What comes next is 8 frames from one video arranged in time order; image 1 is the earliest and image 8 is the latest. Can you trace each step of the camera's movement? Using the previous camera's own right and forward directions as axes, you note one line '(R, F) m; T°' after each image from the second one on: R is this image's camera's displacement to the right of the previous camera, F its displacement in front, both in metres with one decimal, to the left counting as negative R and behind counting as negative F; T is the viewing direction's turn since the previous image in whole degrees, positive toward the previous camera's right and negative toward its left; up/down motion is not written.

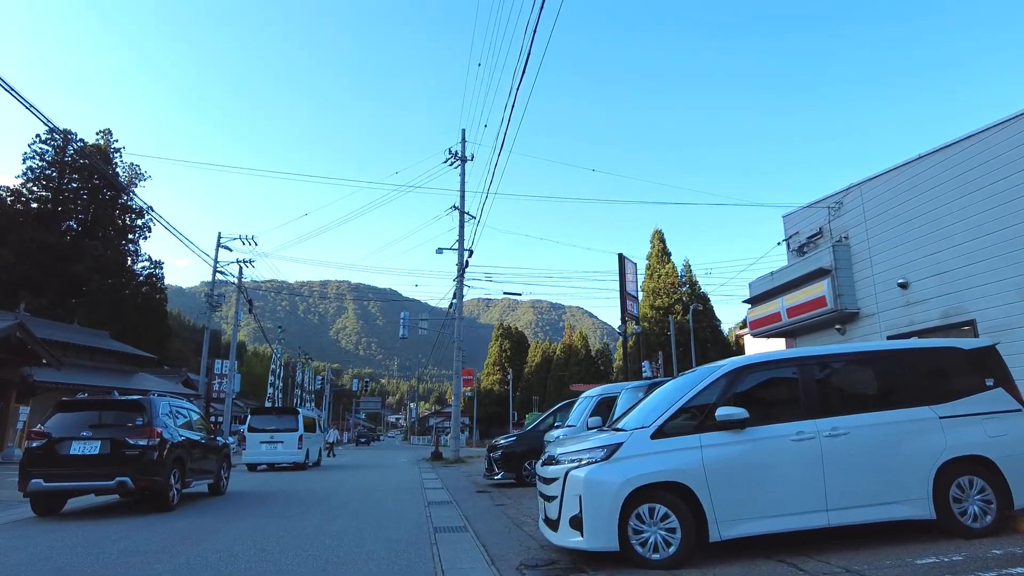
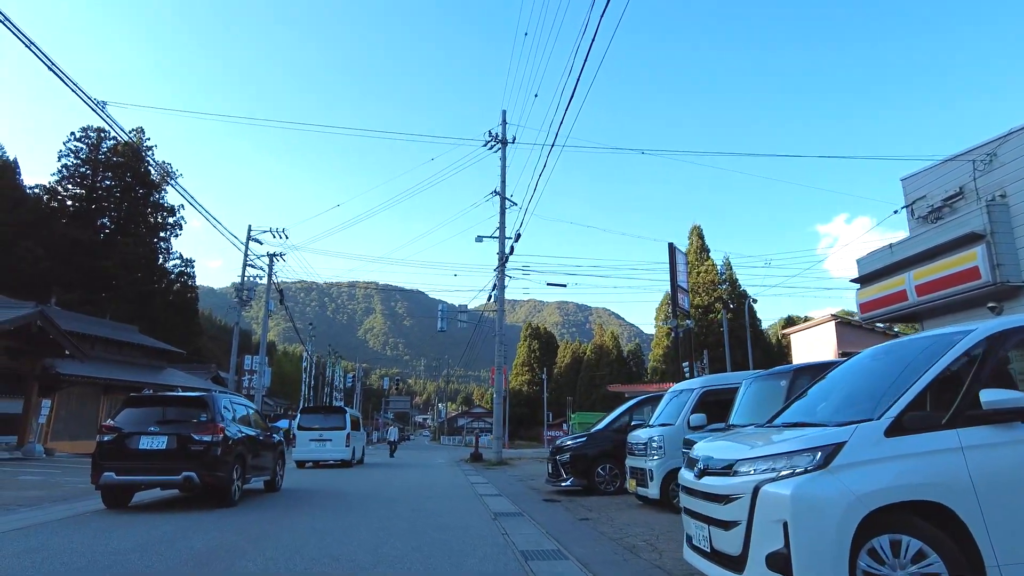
(-0.8, +1.9) m; -2°
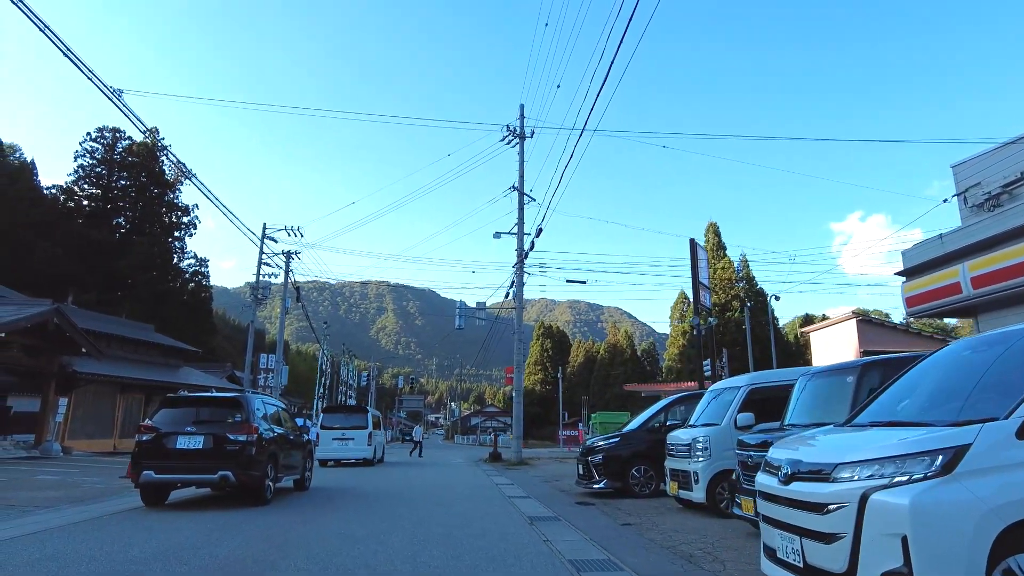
(-0.3, +0.5) m; -1°
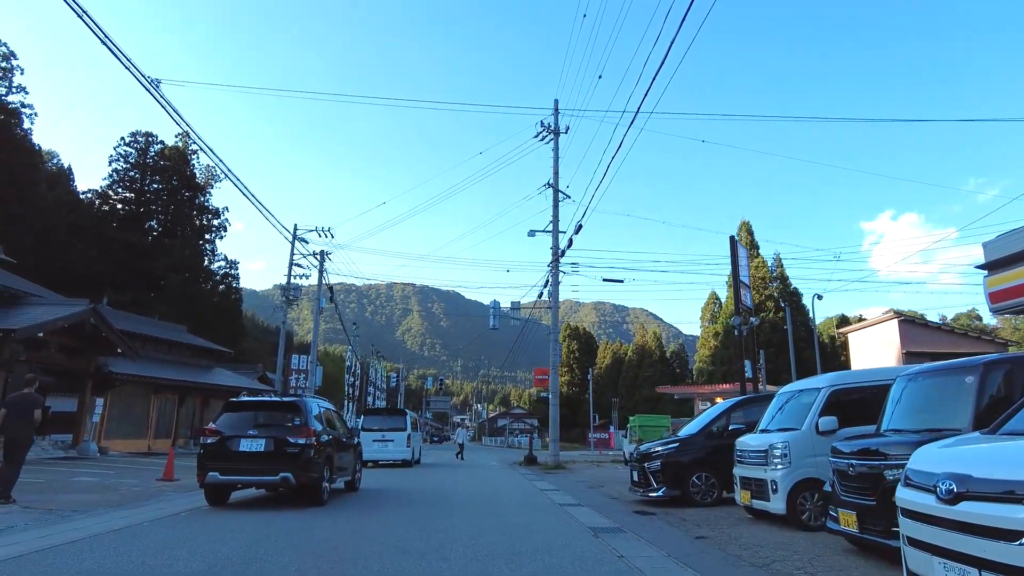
(-0.4, +0.6) m; -2°
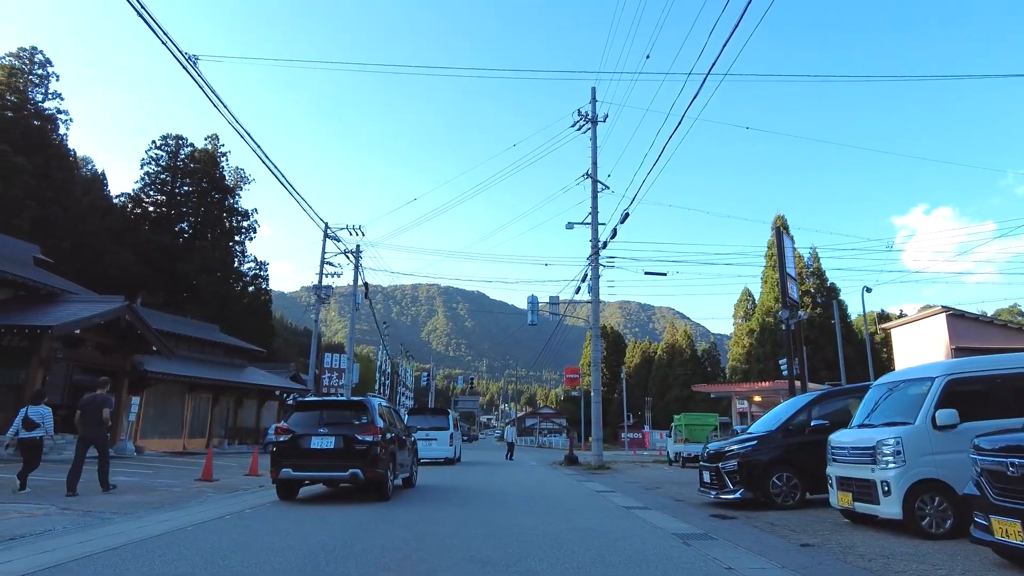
(-0.6, +0.8) m; -2°
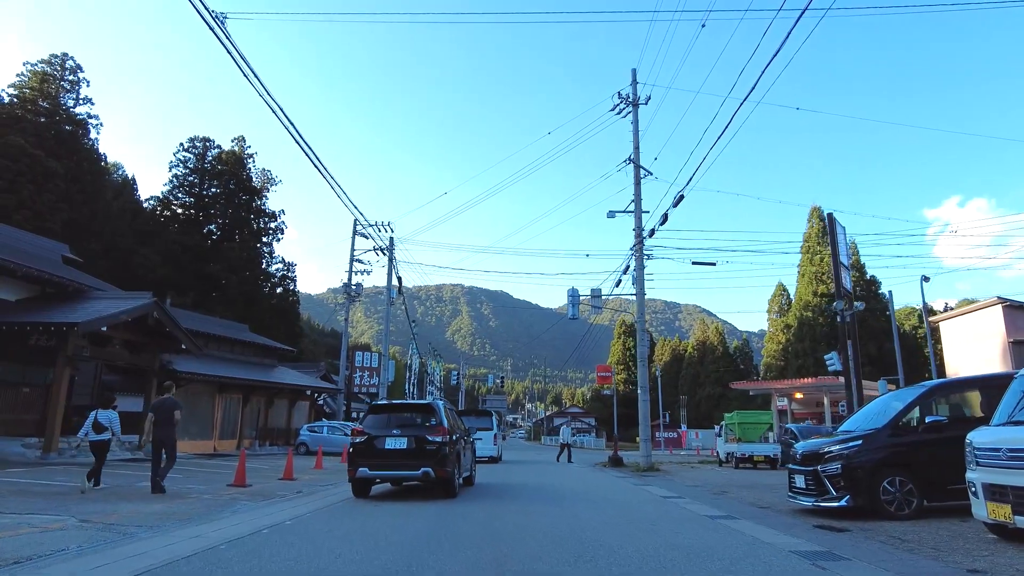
(-0.6, +1.2) m; -2°
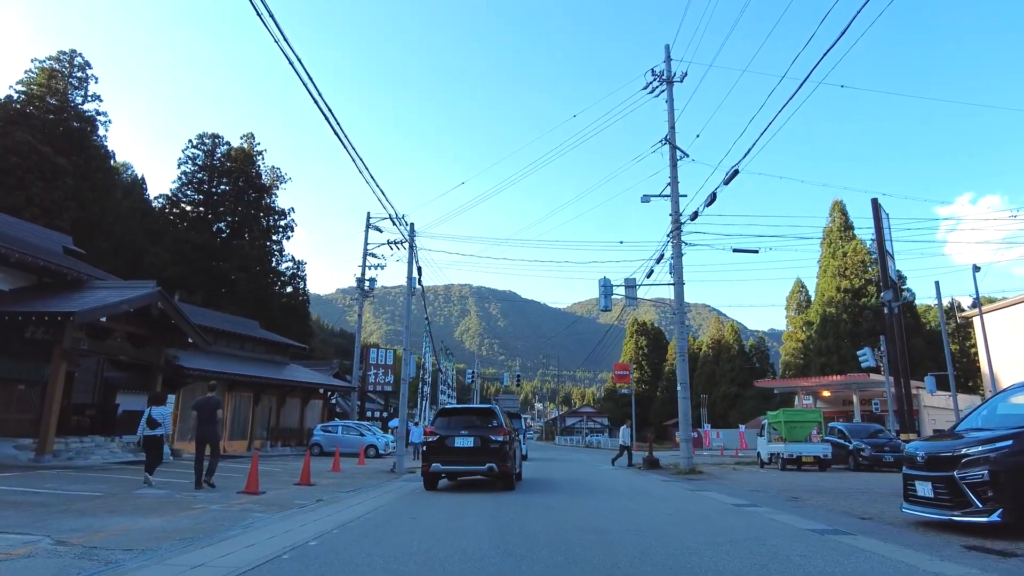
(-0.7, +1.5) m; -1°
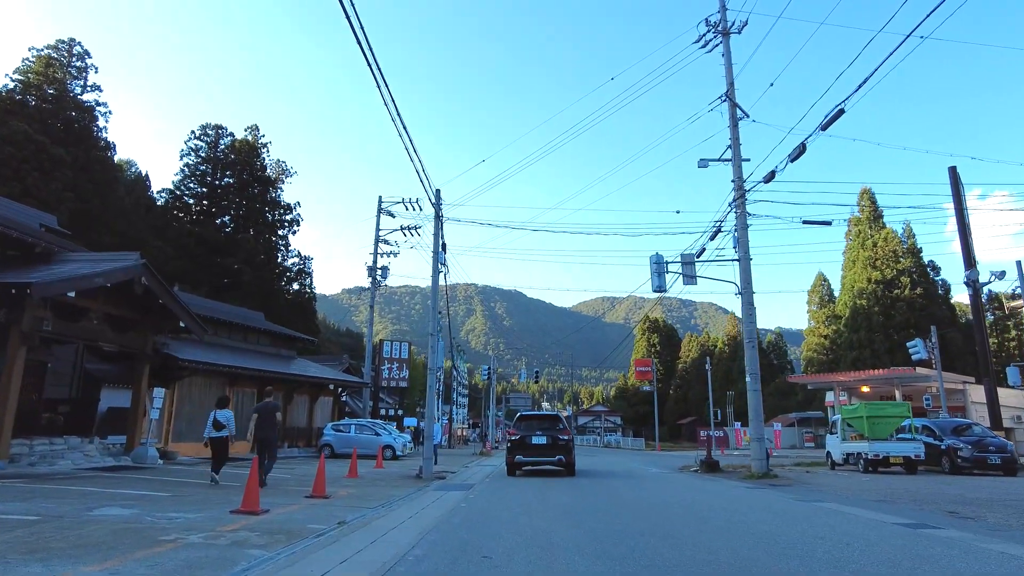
(-1.0, +2.8) m; 0°
